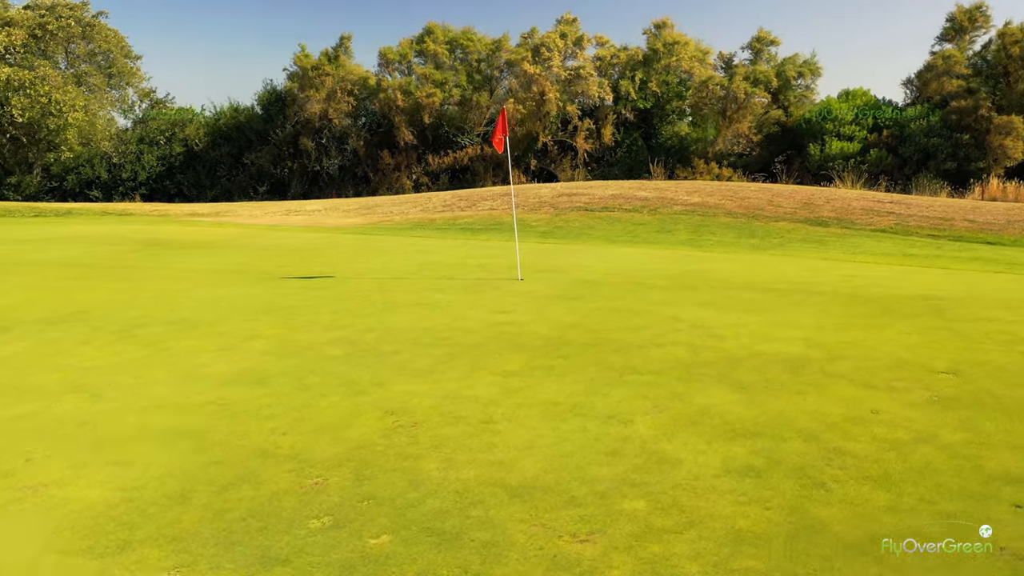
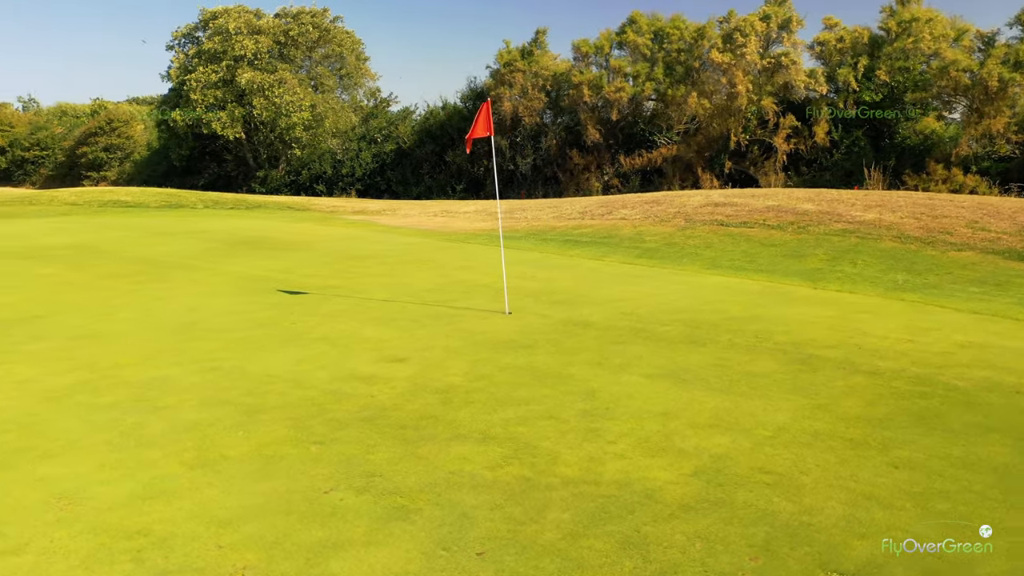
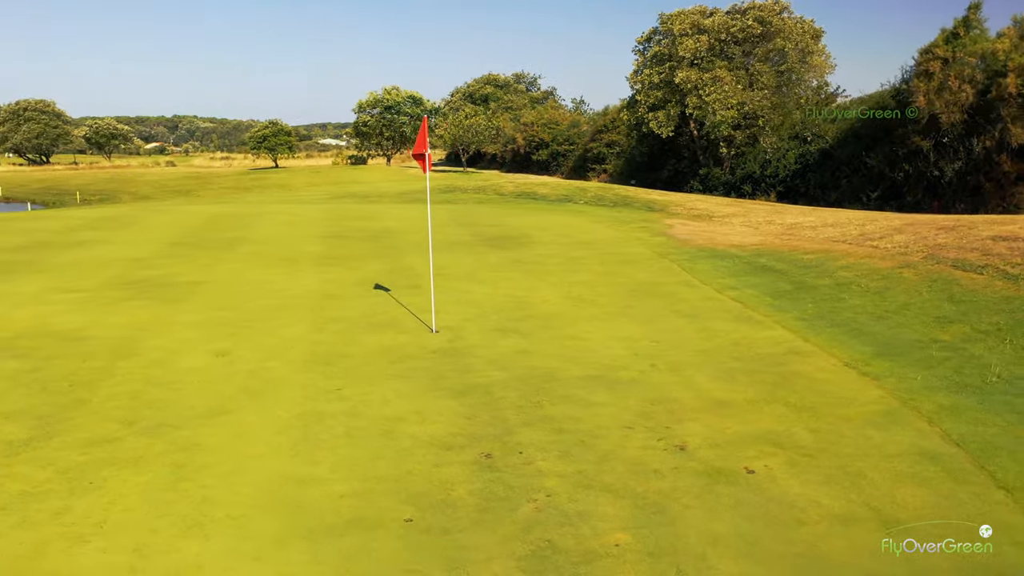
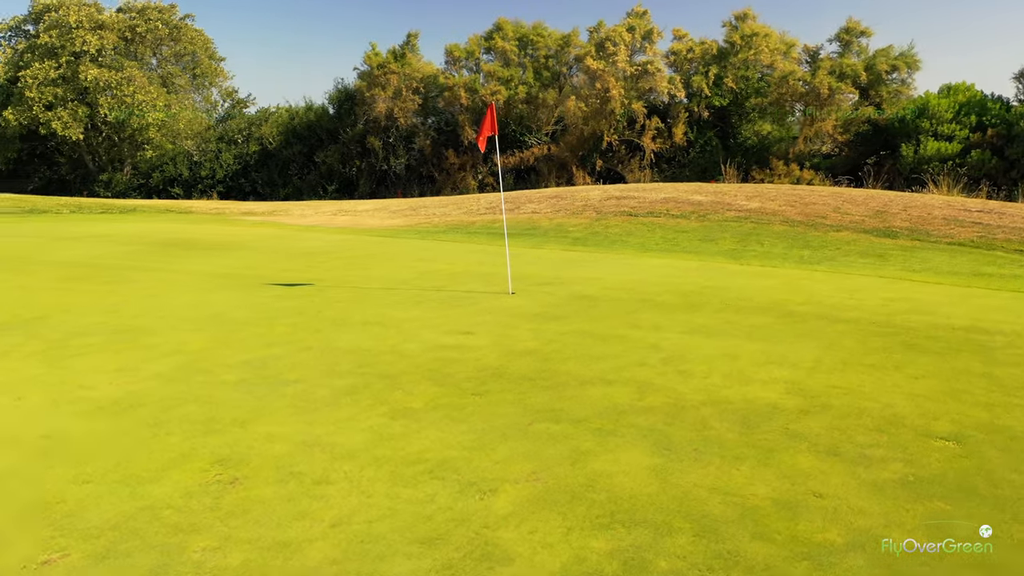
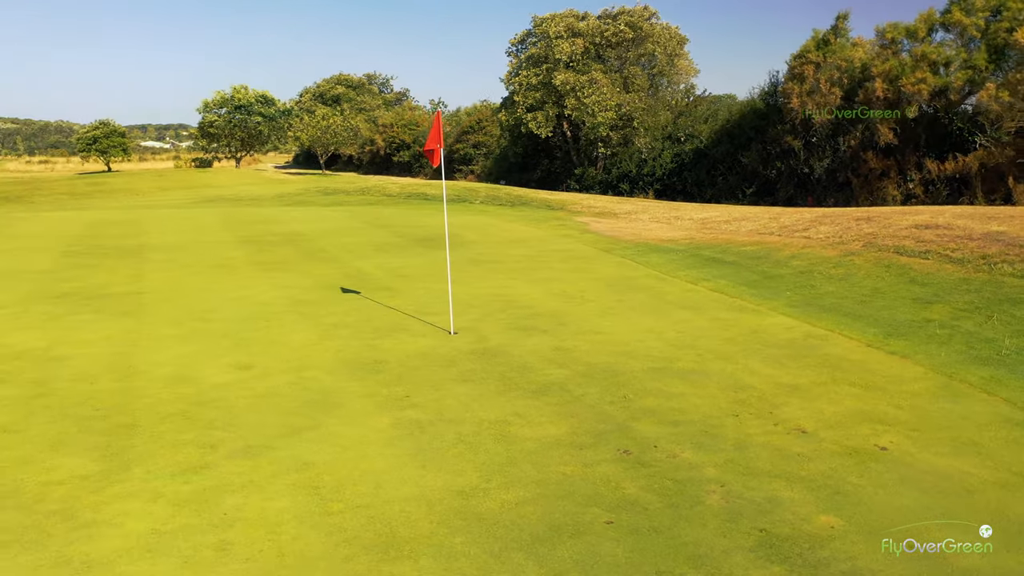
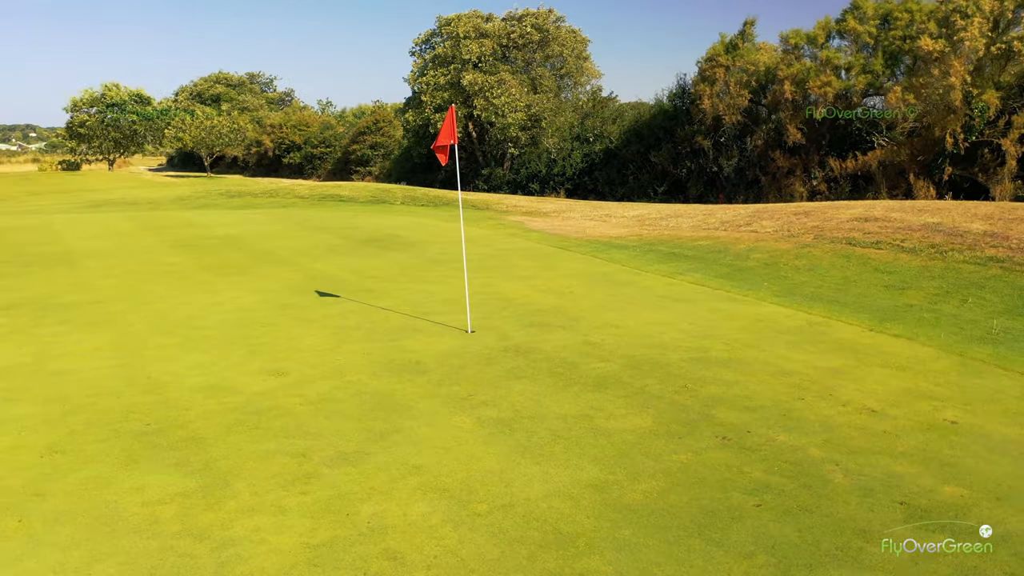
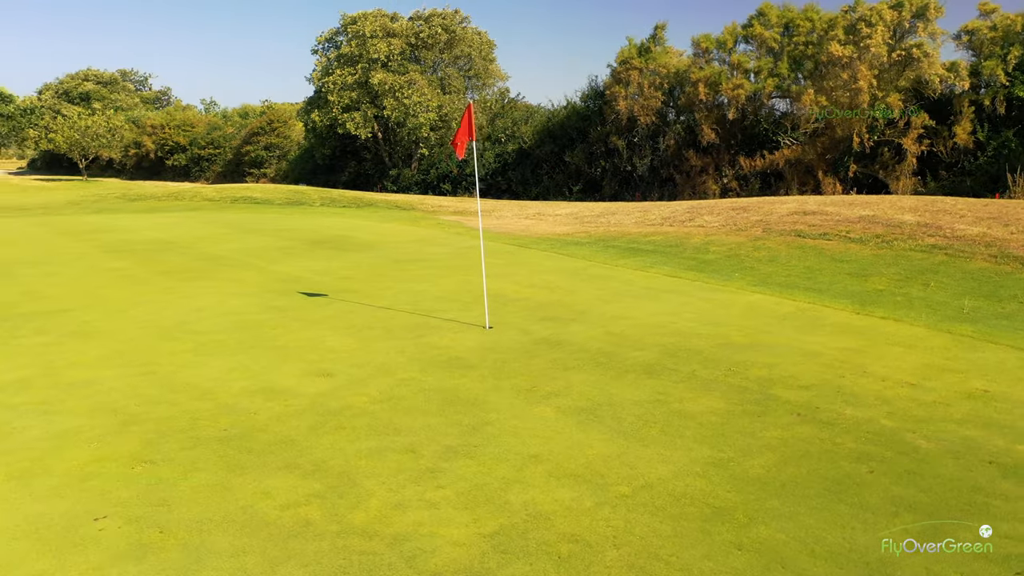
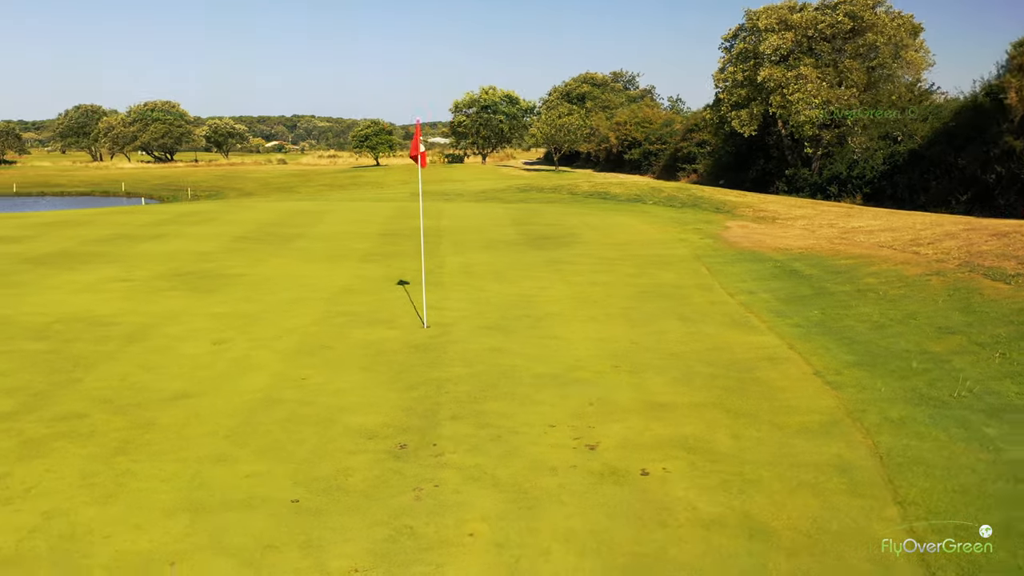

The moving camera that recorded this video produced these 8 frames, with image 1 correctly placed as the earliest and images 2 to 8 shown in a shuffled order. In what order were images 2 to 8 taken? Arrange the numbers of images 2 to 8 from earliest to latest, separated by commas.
4, 2, 7, 6, 5, 3, 8
